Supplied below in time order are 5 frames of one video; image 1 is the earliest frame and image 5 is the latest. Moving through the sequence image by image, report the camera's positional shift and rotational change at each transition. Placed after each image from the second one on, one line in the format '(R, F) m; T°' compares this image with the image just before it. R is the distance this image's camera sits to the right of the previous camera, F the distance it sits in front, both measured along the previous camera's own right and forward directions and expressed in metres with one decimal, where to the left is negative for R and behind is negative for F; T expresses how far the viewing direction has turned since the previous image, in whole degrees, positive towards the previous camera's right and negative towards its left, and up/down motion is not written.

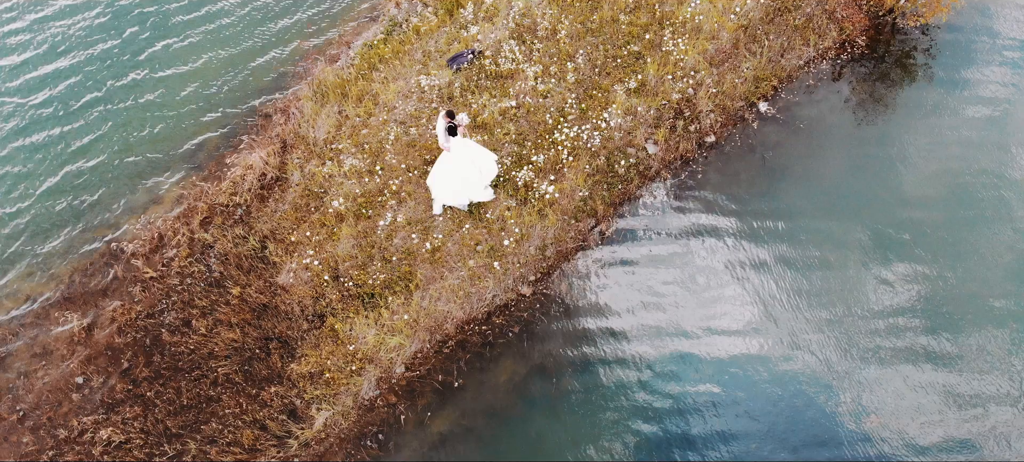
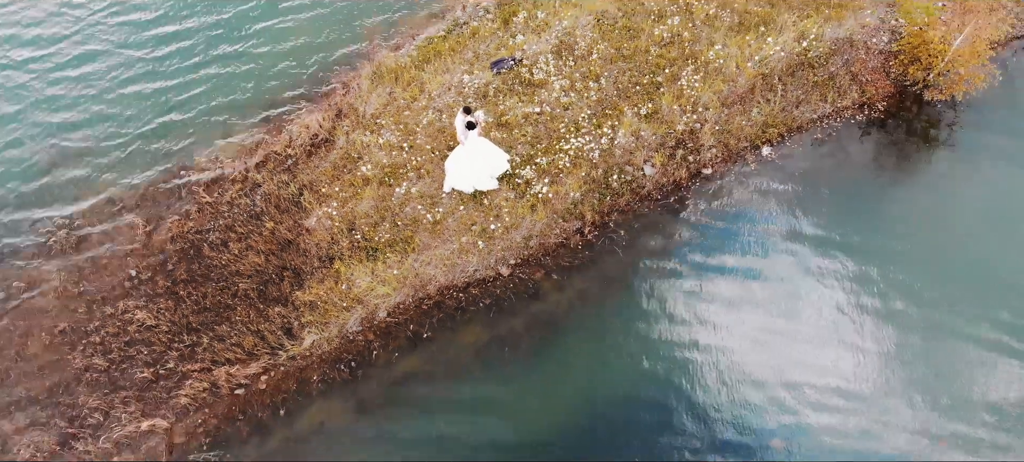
(+1.8, -1.5) m; -8°
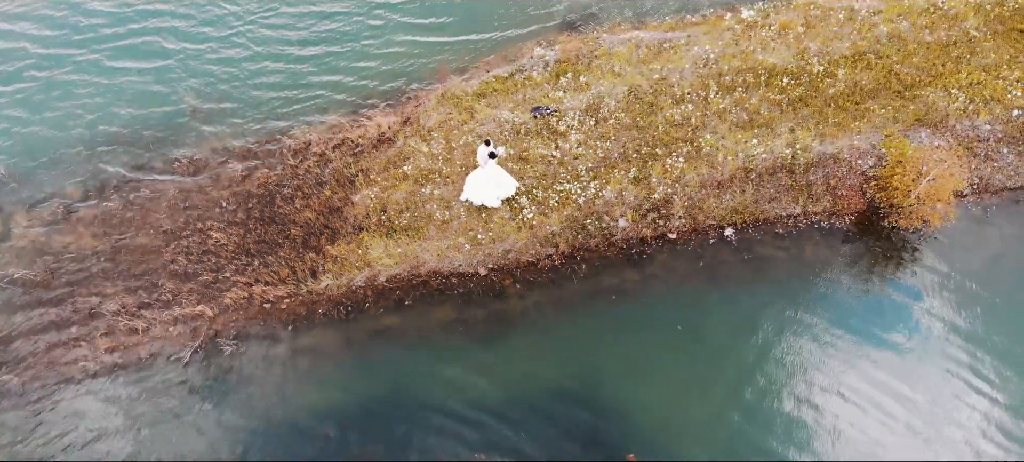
(+3.2, -2.9) m; -12°
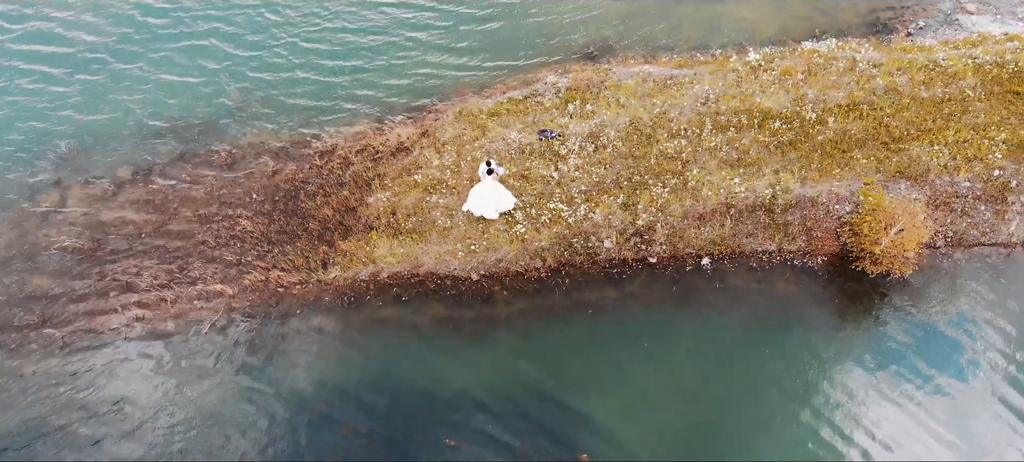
(+1.4, -1.4) m; -4°
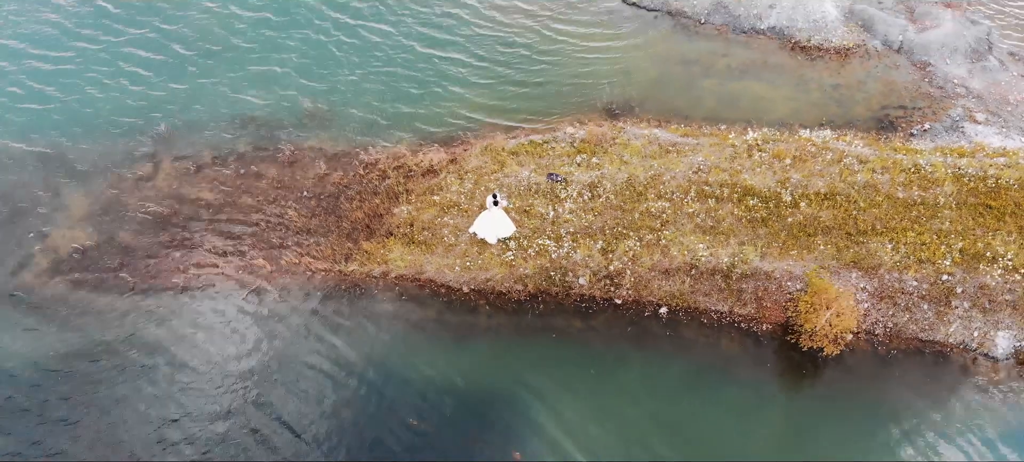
(+2.7, -2.7) m; -8°
